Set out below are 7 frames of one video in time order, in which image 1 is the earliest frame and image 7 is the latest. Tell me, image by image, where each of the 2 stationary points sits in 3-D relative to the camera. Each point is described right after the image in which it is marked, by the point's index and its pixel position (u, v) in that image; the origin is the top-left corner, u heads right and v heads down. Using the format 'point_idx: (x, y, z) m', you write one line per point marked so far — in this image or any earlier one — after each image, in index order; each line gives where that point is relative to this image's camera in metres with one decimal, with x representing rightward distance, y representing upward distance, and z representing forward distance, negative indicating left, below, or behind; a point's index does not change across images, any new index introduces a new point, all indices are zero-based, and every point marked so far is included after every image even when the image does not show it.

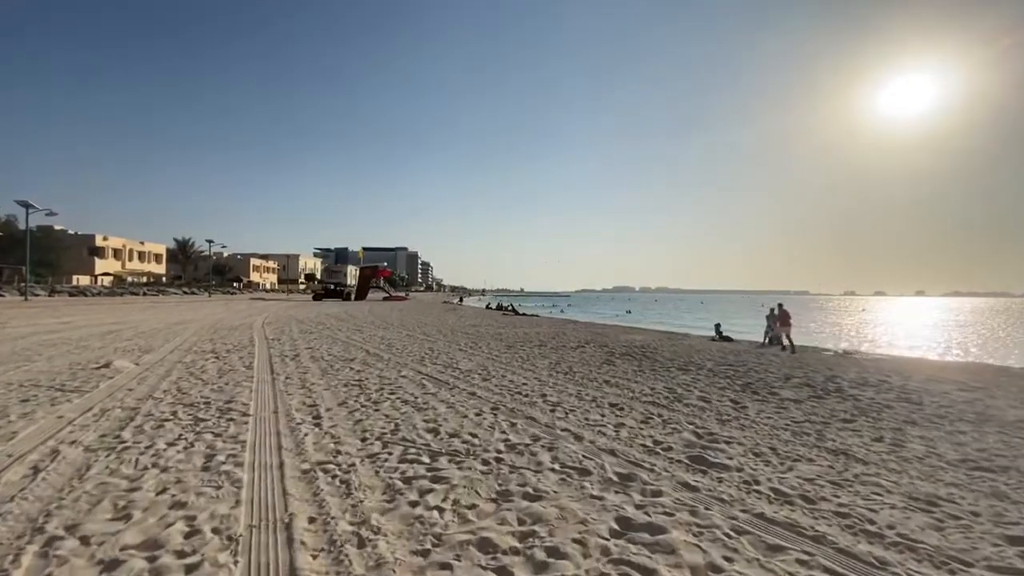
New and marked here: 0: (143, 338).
0: (-12.0, -1.6, +15.7) m
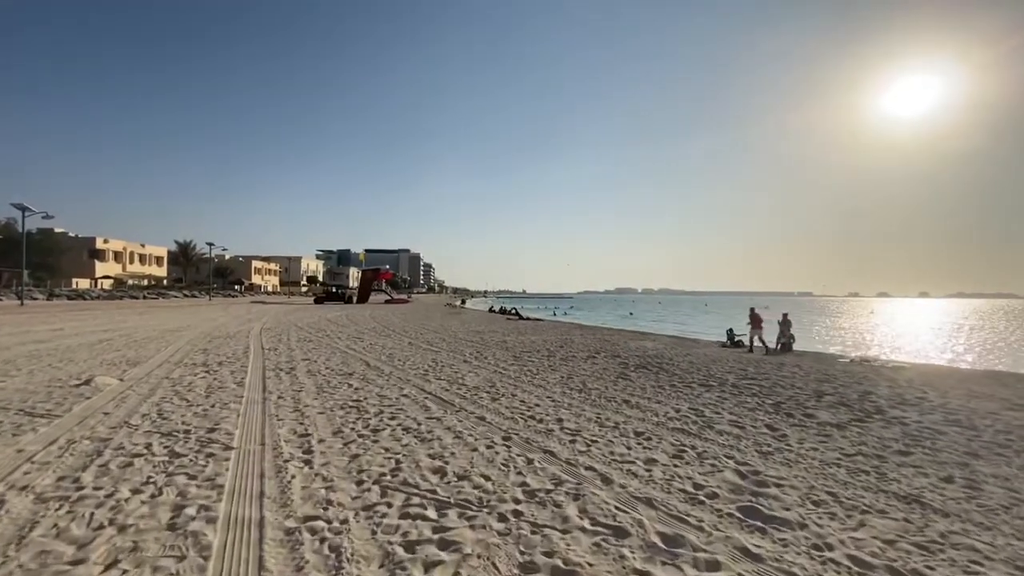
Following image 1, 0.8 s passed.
0: (-11.8, -1.9, +15.0) m
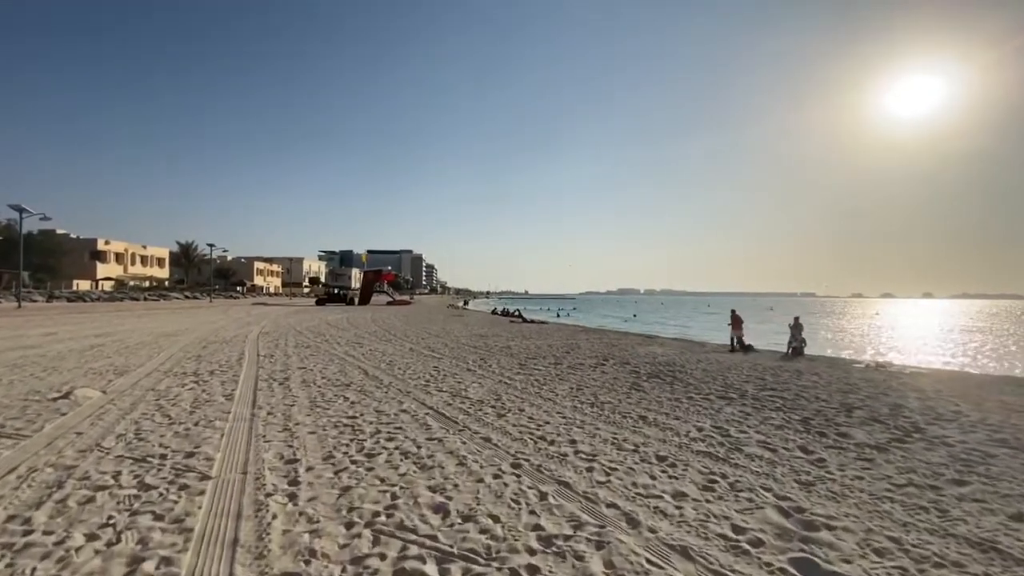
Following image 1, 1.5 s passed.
0: (-11.6, -2.0, +14.5) m
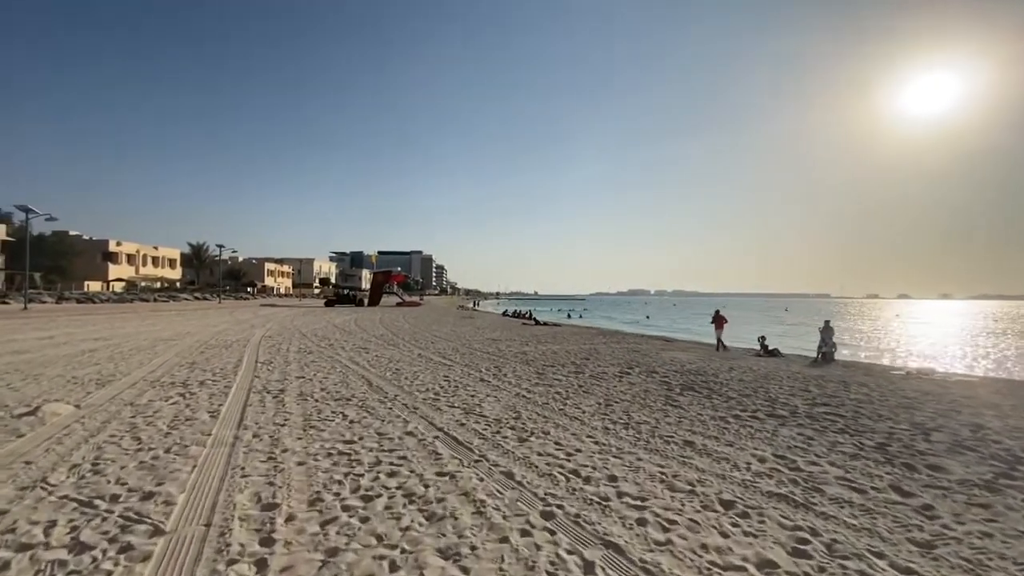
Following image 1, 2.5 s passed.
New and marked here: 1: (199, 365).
0: (-11.1, -2.1, +13.6) m
1: (-8.6, -2.1, +13.3) m
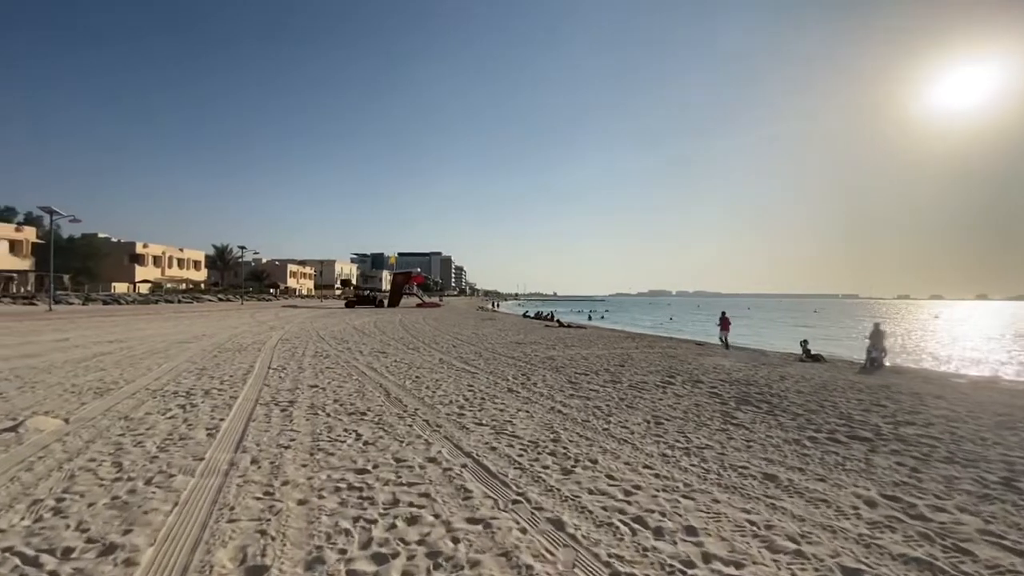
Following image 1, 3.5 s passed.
0: (-10.4, -2.1, +12.8) m
1: (-7.8, -2.1, +12.5) m
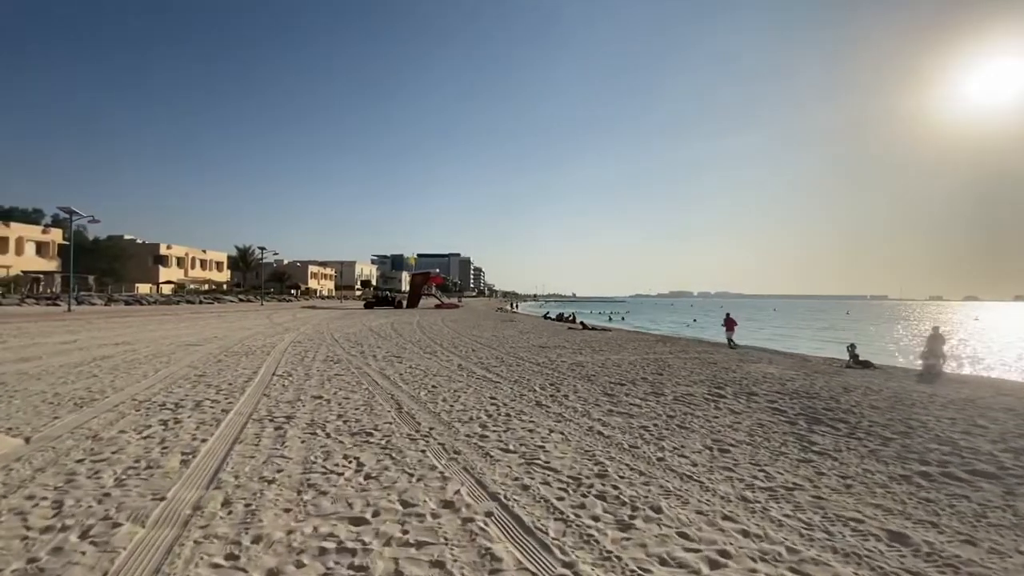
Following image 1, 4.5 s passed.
0: (-9.7, -2.1, +11.9) m
1: (-7.2, -2.1, +11.5) m
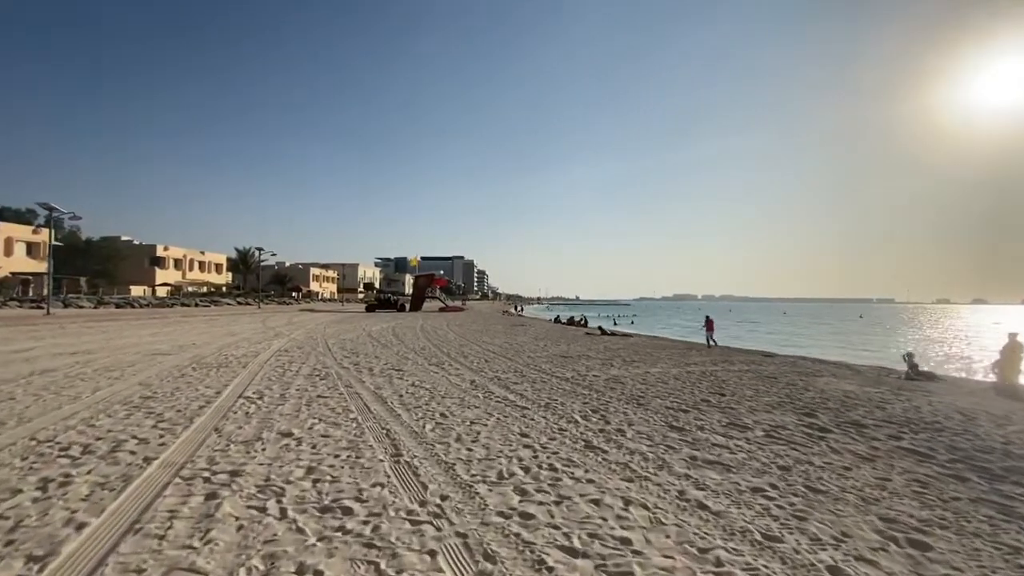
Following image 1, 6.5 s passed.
0: (-9.2, -2.1, +9.4) m
1: (-6.6, -2.1, +9.0) m
